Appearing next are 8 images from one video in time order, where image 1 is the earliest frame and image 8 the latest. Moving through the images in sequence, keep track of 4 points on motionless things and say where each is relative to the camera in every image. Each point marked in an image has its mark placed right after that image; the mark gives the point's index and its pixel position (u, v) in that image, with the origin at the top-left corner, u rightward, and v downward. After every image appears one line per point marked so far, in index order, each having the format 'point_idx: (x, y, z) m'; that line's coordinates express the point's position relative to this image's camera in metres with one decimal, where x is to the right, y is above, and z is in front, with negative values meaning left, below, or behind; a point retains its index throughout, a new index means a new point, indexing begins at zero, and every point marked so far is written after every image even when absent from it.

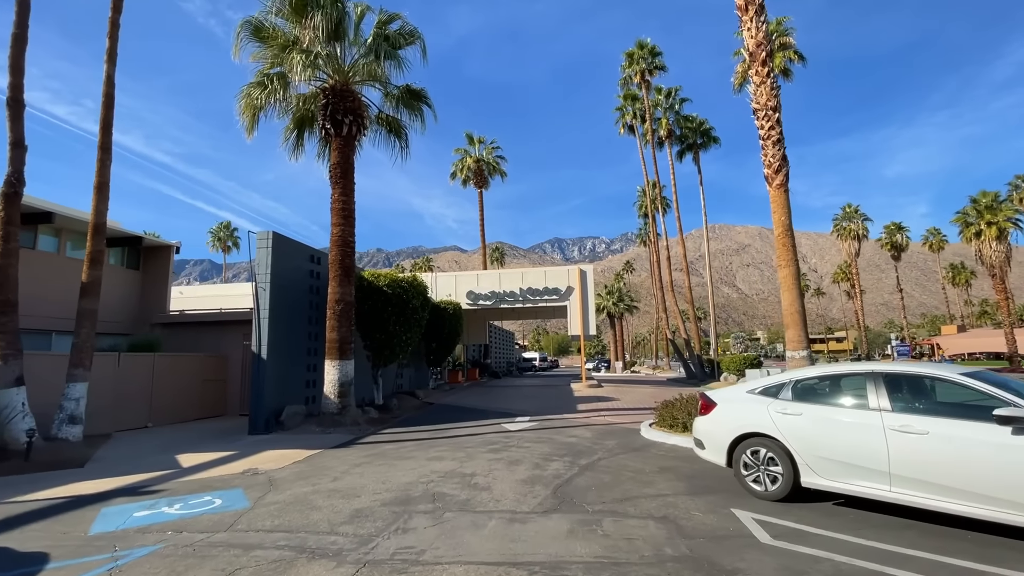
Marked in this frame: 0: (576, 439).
0: (+1.5, -3.4, +10.8) m
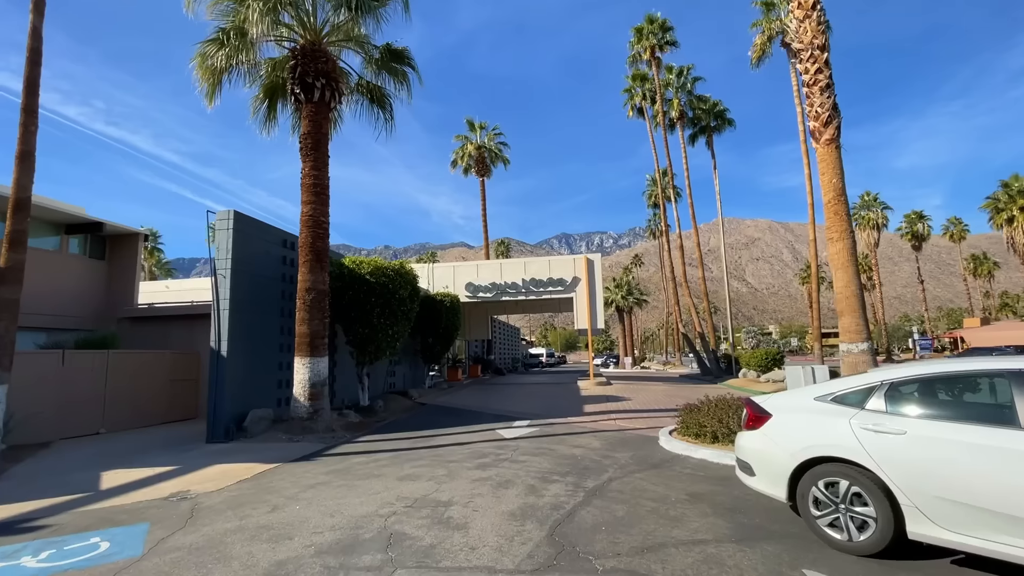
0: (+1.3, -3.1, +9.0) m
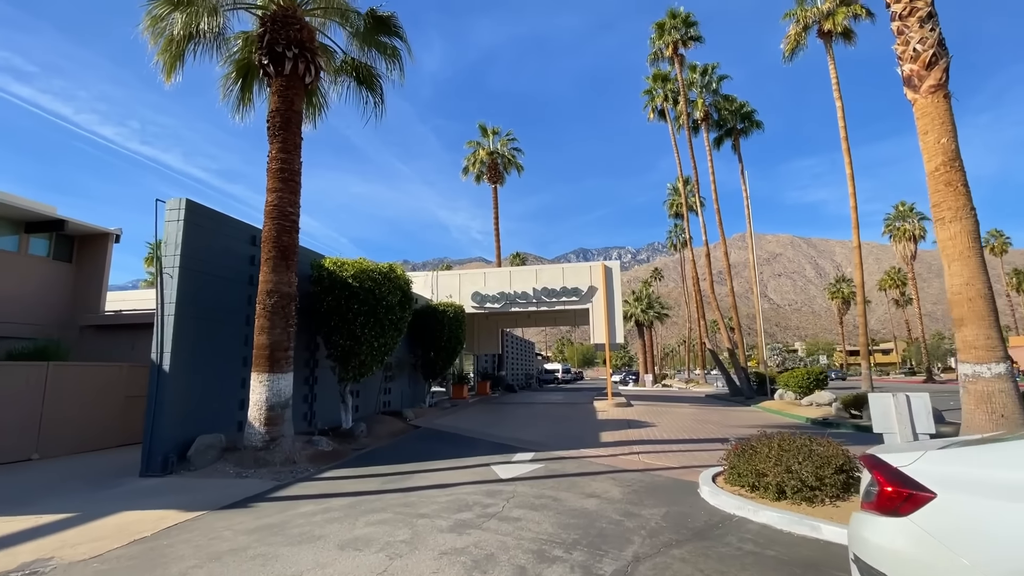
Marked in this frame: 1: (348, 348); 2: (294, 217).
0: (+1.2, -3.1, +6.8) m
1: (-4.4, -1.6, +12.9) m
2: (-4.8, +1.6, +10.5) m
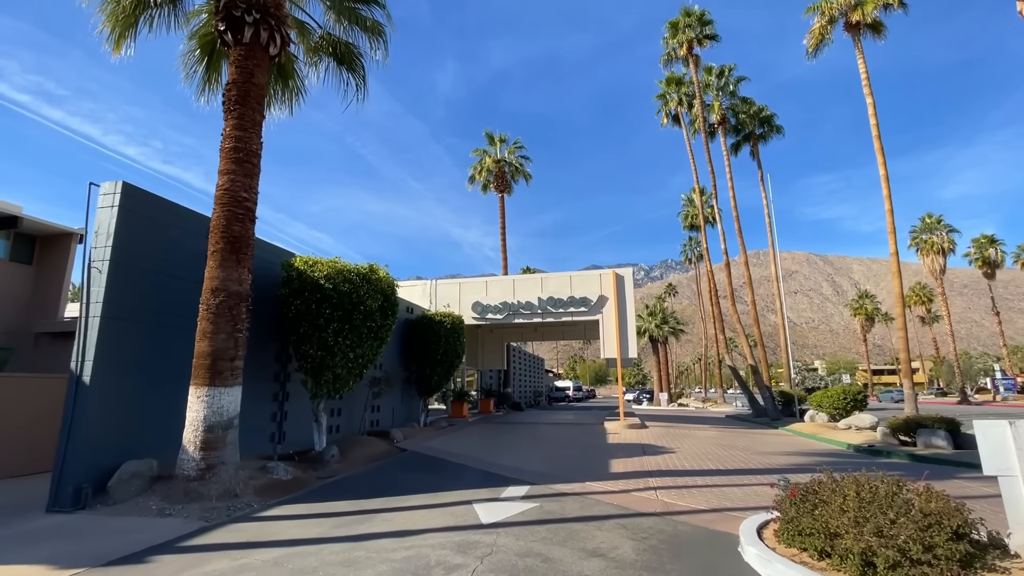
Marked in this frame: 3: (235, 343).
0: (+0.9, -2.9, +5.0) m
1: (-4.6, -1.7, +11.3) m
2: (-5.0, +1.6, +9.0) m
3: (-4.9, -1.0, +8.5) m
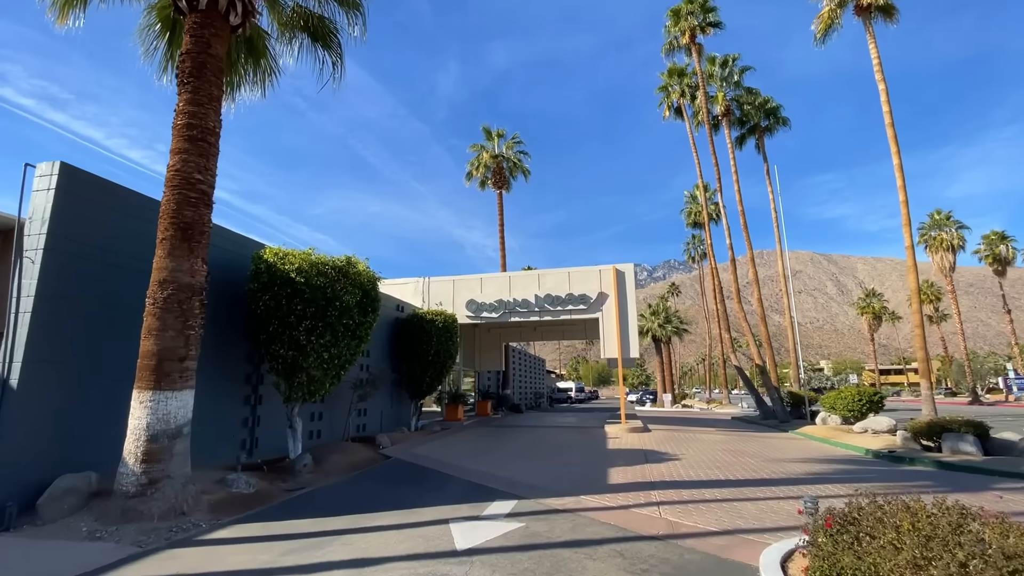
0: (+0.7, -2.8, +4.0) m
1: (-4.8, -1.6, +10.3) m
2: (-5.2, +1.7, +8.1) m
3: (-5.2, -0.9, +7.6) m
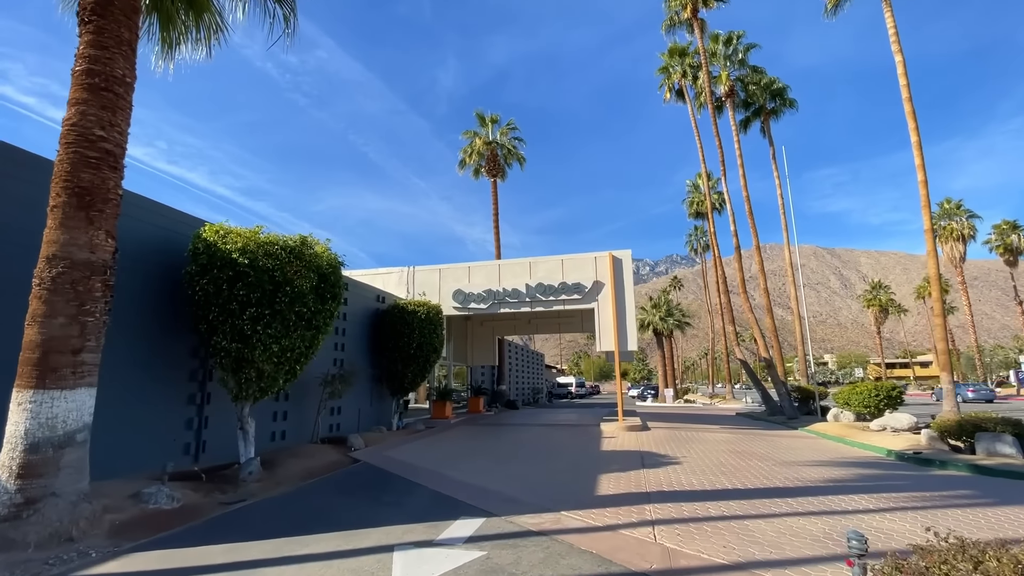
0: (+0.2, -2.5, +2.7) m
1: (-5.3, -1.2, +9.0) m
2: (-5.7, +2.0, +6.7) m
3: (-5.7, -0.6, +6.3) m
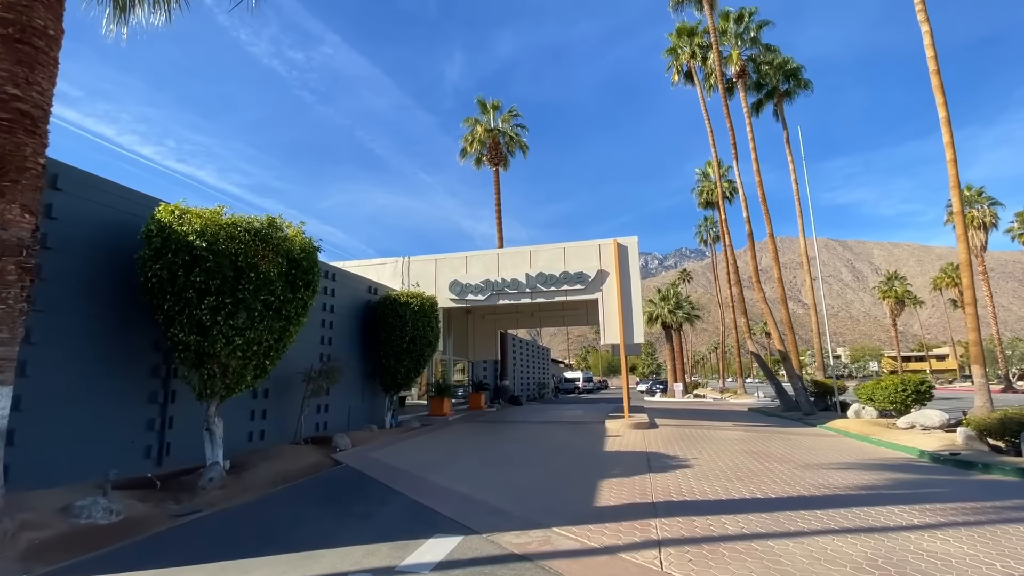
0: (-0.1, -2.3, +1.8) m
1: (-5.4, -1.0, +8.2) m
2: (-6.0, +2.2, +5.8) m
3: (-5.9, -0.4, +5.4) m
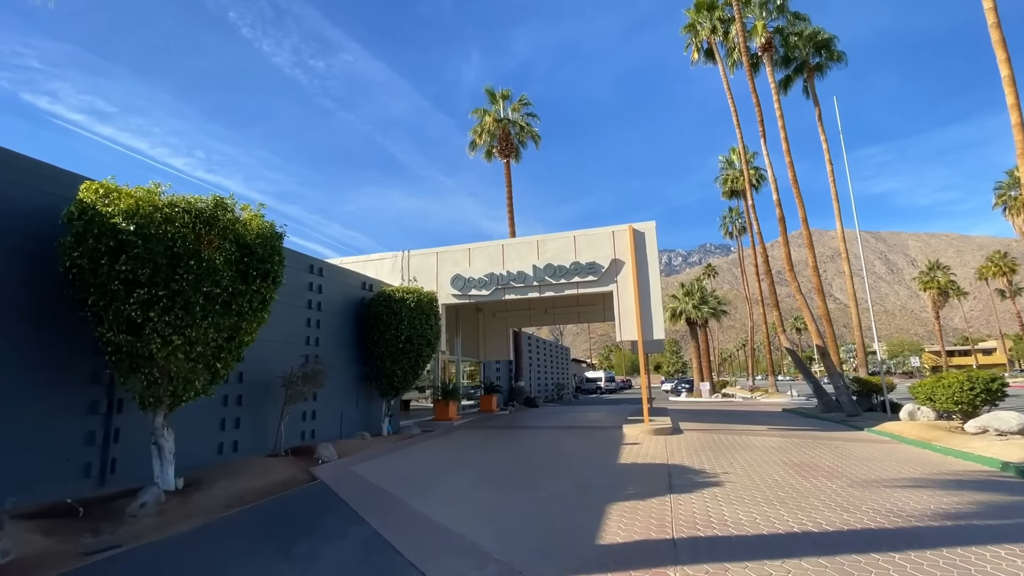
0: (-0.6, -2.0, +0.3) m
1: (-5.6, -0.9, +7.0) m
2: (-6.3, +2.4, +4.7) m
3: (-6.3, -0.2, +4.2) m
